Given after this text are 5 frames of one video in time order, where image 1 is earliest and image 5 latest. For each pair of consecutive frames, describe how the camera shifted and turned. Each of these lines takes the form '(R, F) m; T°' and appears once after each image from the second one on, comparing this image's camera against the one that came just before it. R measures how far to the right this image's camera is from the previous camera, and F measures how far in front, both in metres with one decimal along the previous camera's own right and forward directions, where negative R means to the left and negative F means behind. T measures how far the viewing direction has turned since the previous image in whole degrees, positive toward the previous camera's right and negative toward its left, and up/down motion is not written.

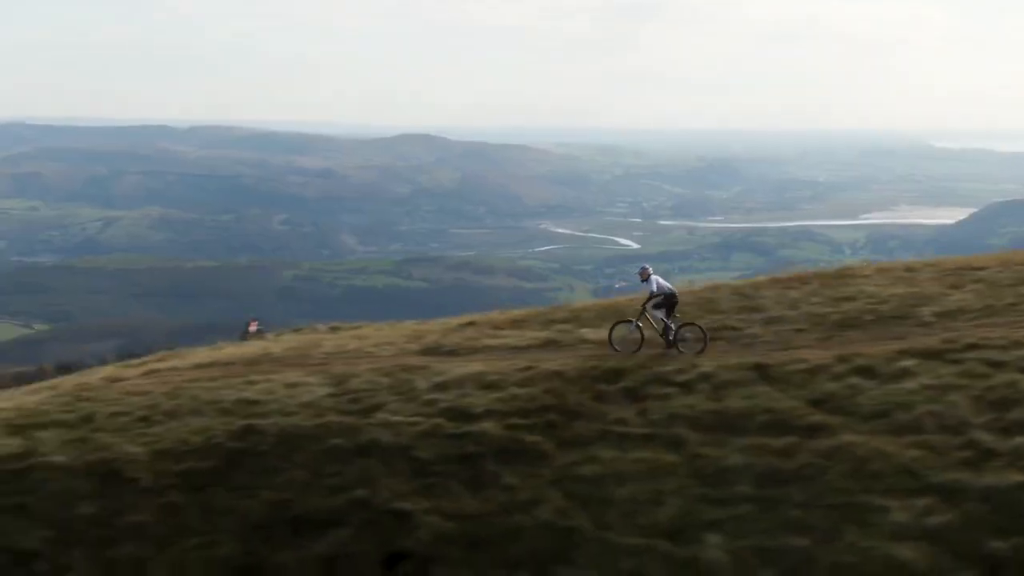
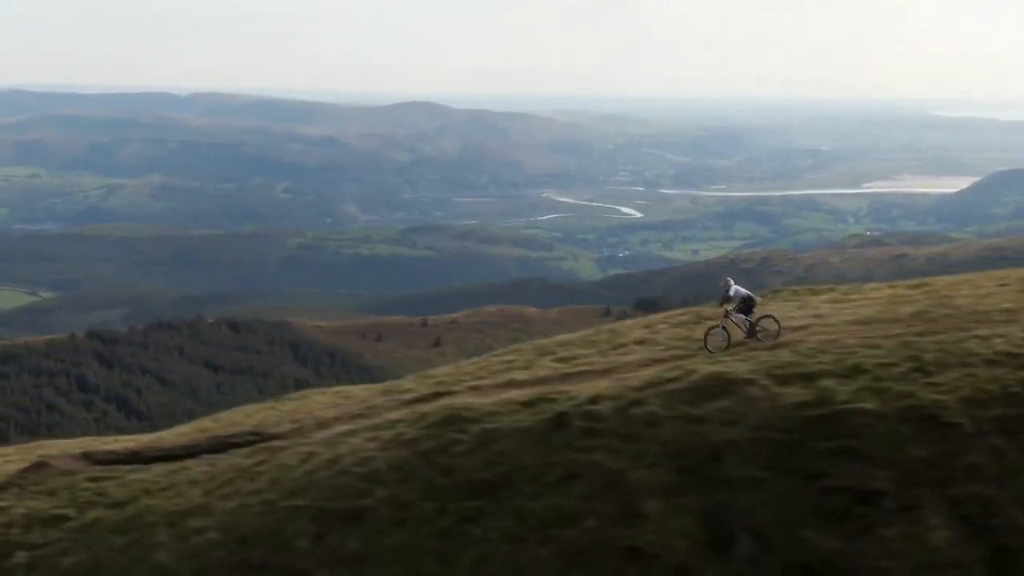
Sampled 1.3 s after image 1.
(-11.9, -1.0) m; -1°
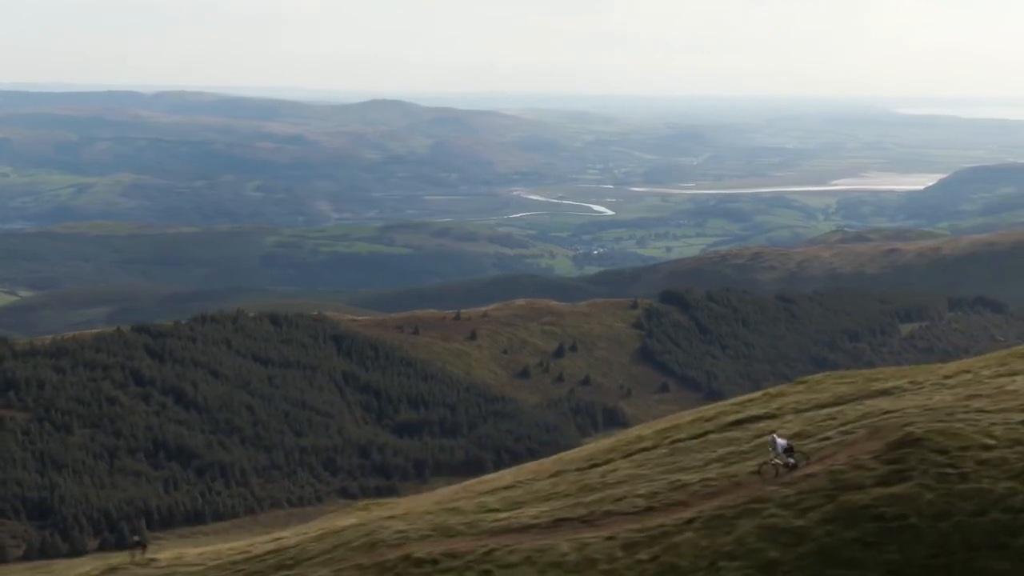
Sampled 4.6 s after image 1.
(-33.2, -2.8) m; 0°
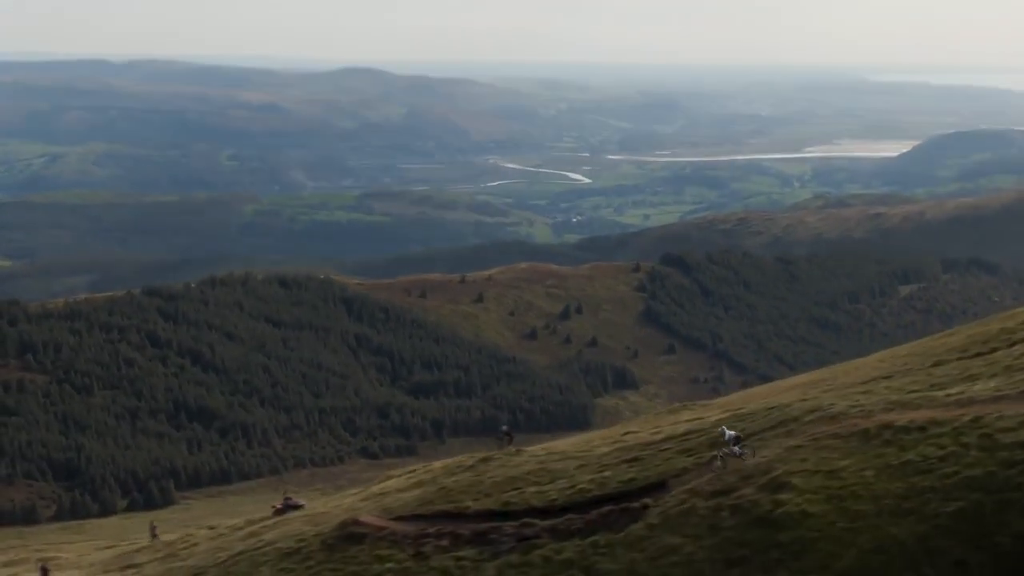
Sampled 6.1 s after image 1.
(-16.0, -0.6) m; +1°
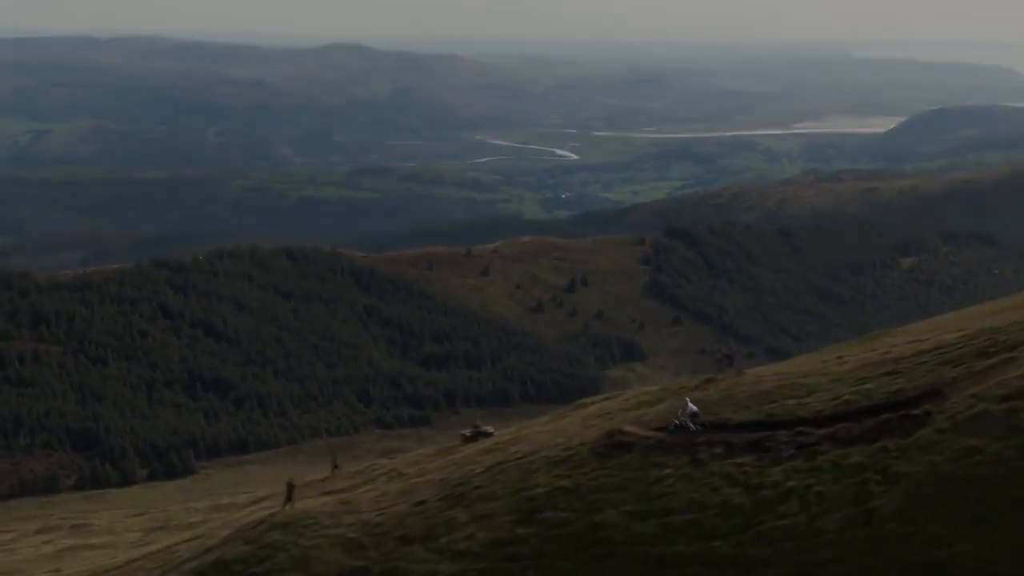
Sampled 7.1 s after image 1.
(-10.0, -0.4) m; 0°
